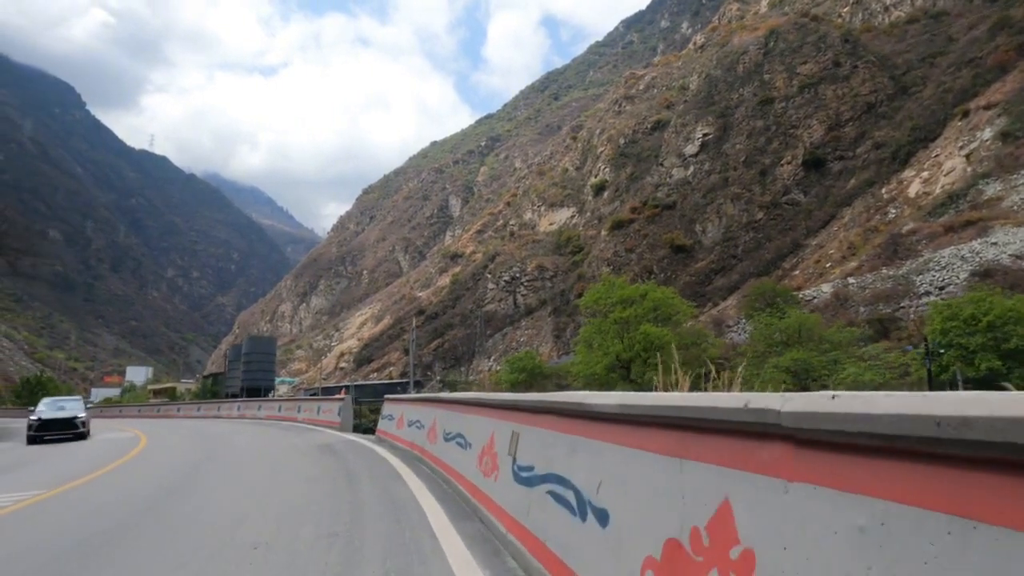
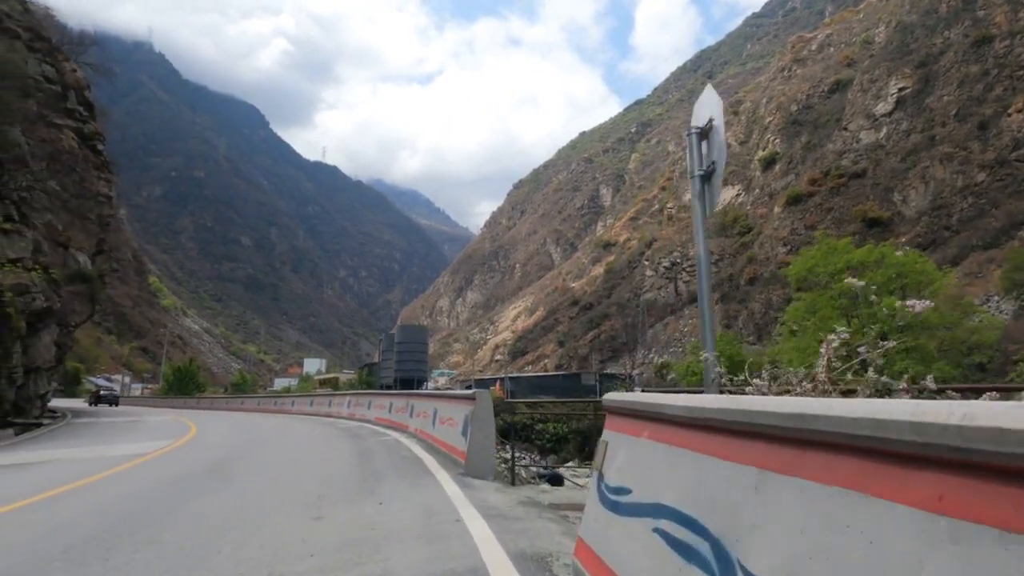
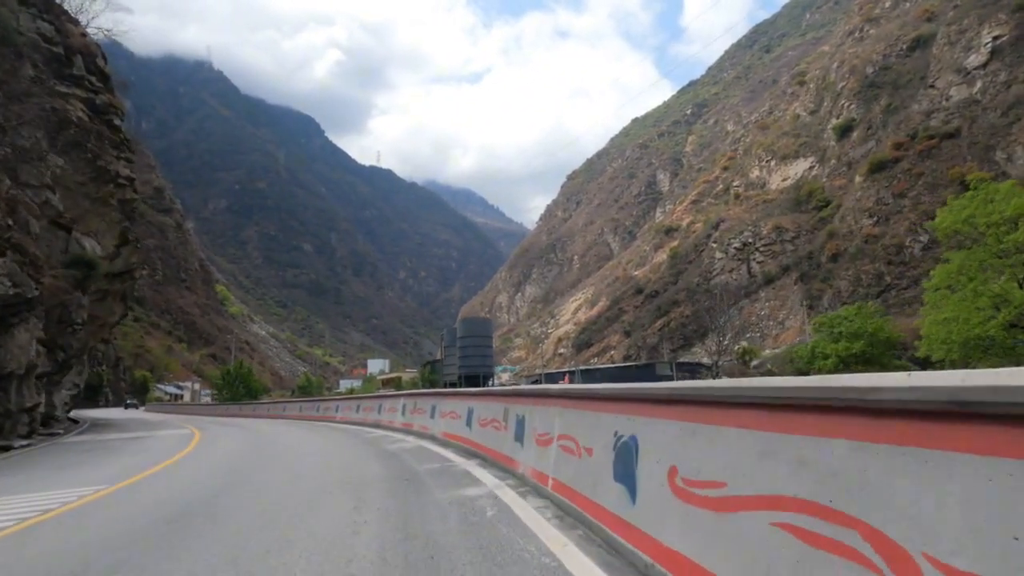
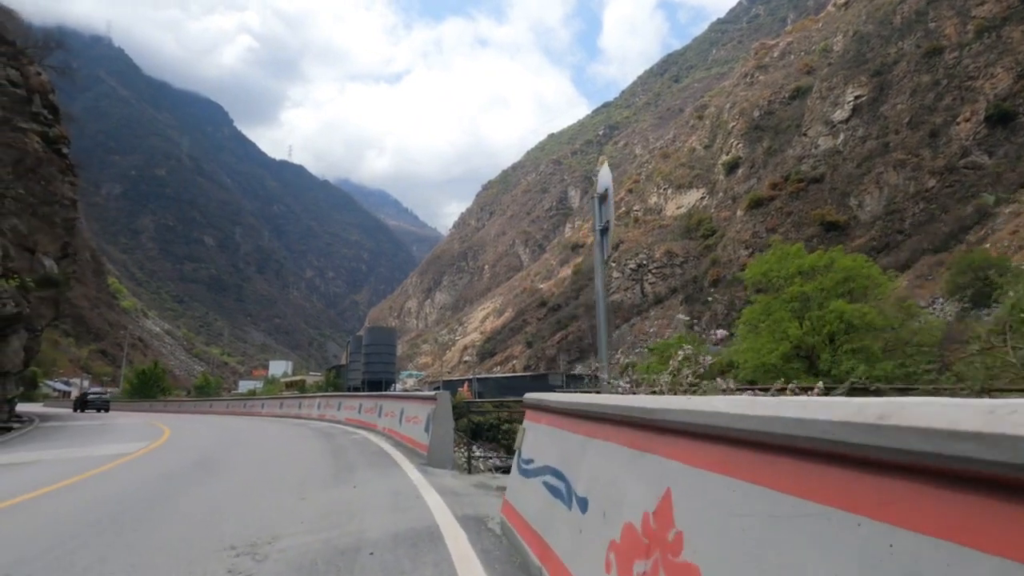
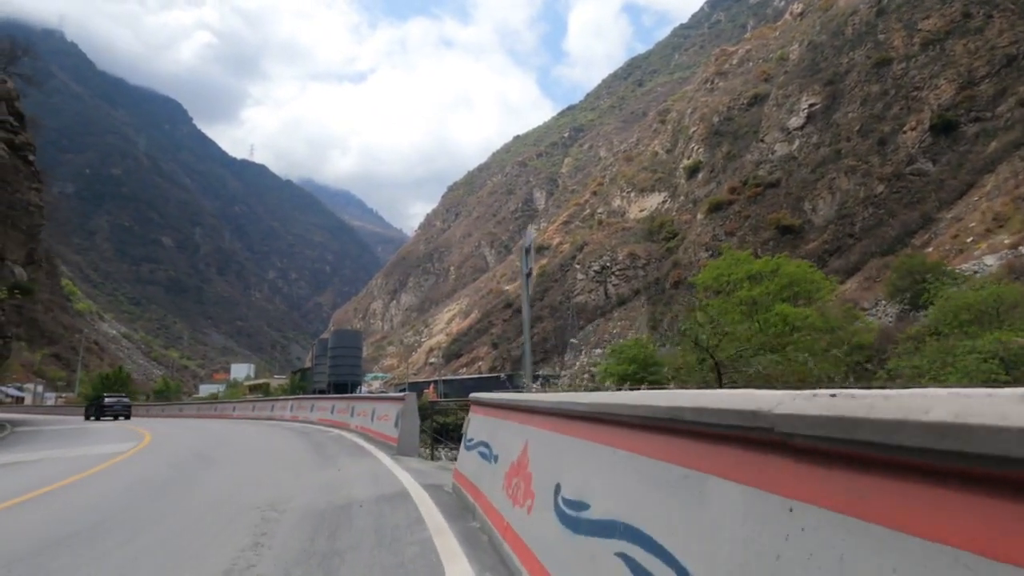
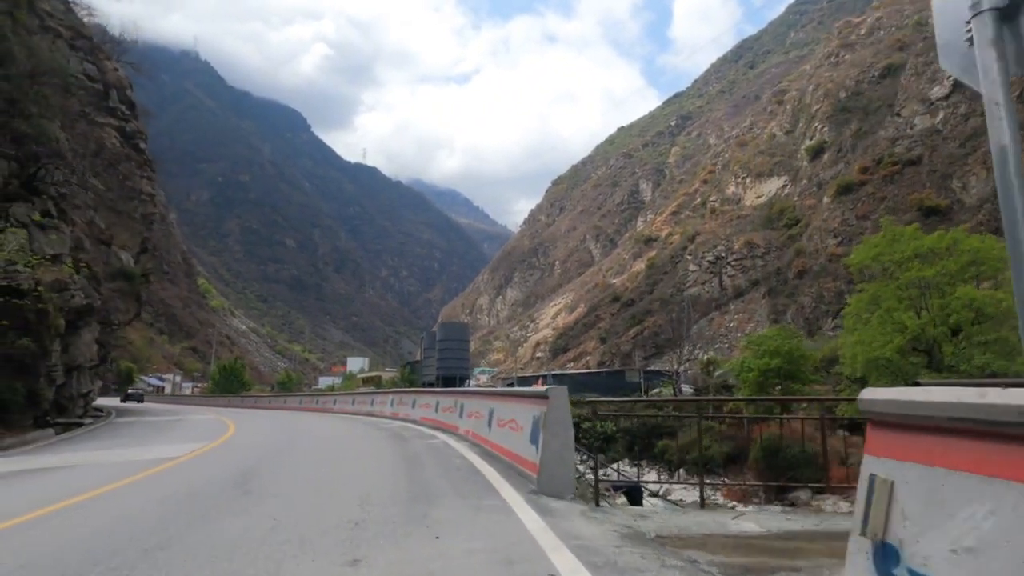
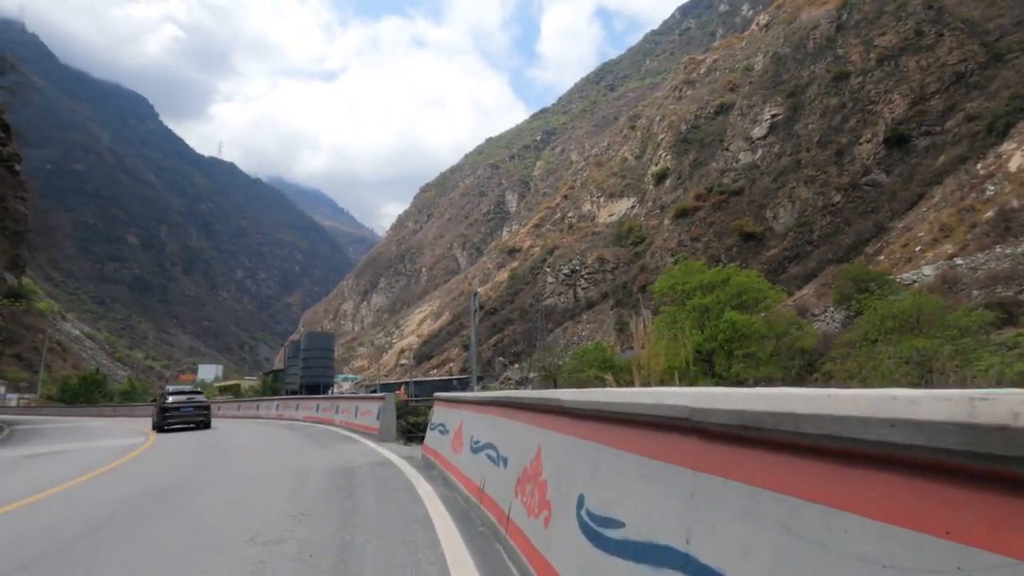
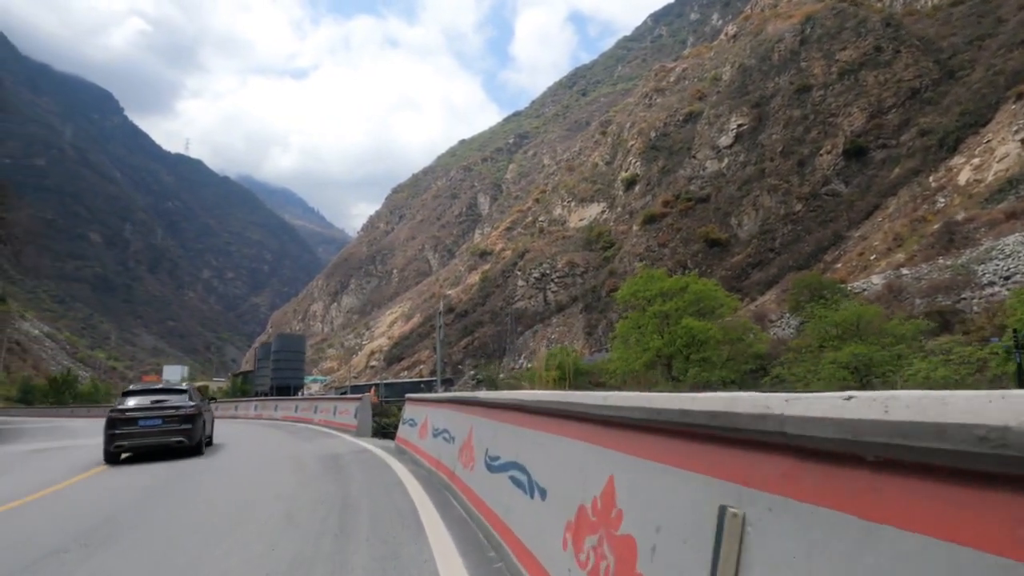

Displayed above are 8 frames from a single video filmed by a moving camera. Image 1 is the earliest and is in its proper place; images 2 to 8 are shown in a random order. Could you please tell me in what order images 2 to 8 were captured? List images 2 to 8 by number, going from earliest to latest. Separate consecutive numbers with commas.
8, 7, 5, 4, 2, 6, 3
